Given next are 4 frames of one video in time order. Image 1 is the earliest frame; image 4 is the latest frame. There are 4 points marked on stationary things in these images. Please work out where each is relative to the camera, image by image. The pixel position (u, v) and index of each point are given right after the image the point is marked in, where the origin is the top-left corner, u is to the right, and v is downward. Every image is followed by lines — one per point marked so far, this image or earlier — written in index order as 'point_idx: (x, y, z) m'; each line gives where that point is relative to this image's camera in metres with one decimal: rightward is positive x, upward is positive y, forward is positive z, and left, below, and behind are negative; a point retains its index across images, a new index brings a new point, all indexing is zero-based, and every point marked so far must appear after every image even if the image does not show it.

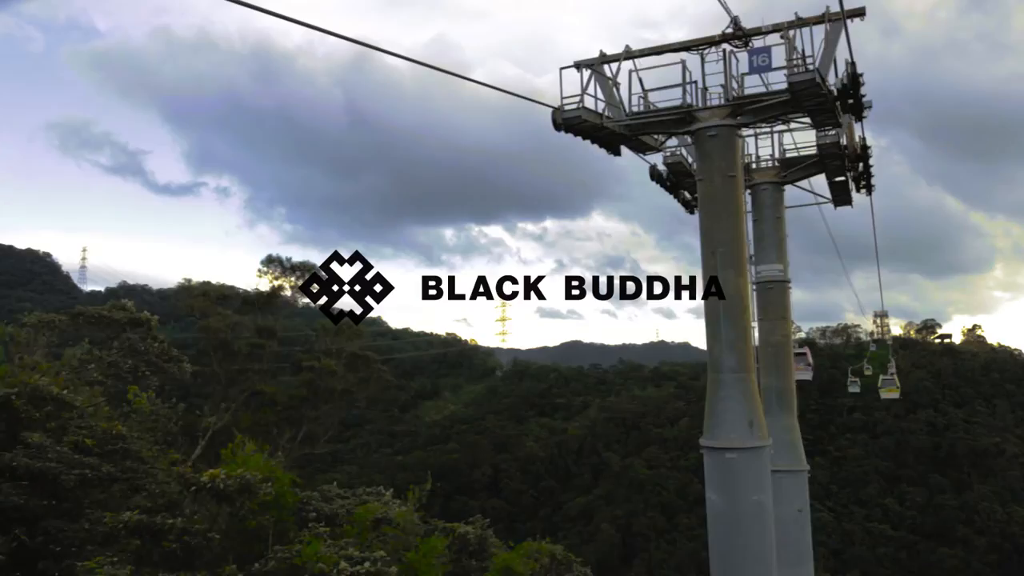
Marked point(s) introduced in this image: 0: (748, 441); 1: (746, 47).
0: (+2.0, -1.3, +6.5) m
1: (+2.1, +2.2, +7.1) m
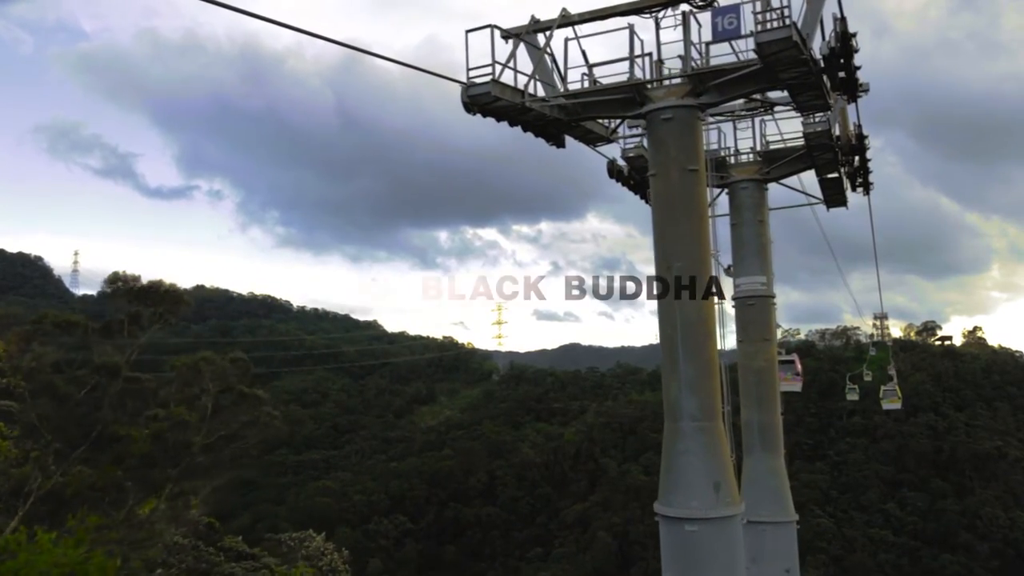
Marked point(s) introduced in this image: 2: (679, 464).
0: (+1.3, -1.4, +5.0) m
1: (+1.5, +2.1, +5.6) m
2: (+1.1, -1.2, +5.2) m
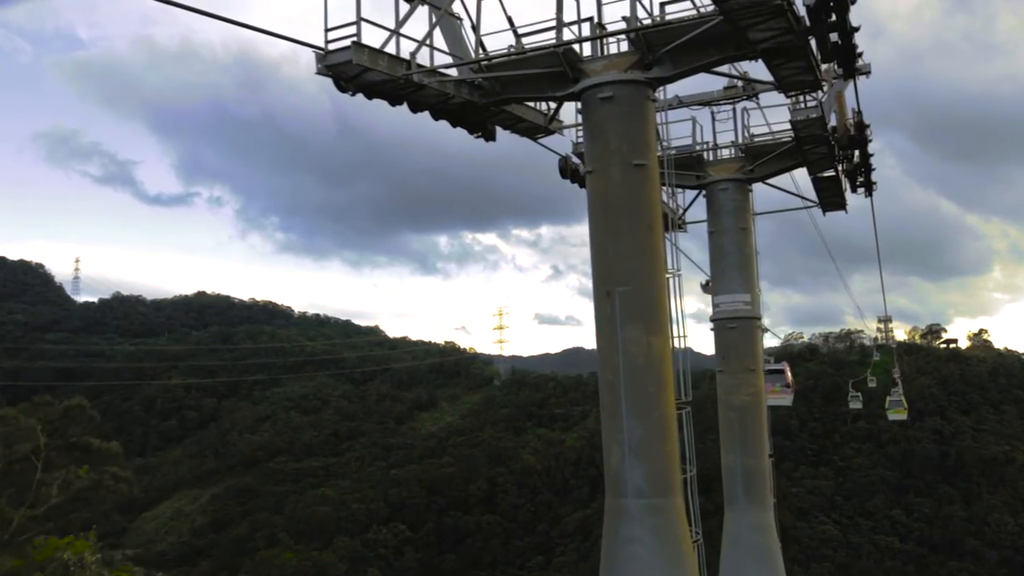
0: (+0.8, -1.6, +3.8) m
1: (+0.9, +1.9, +4.5) m
2: (+0.6, -1.4, +4.0) m
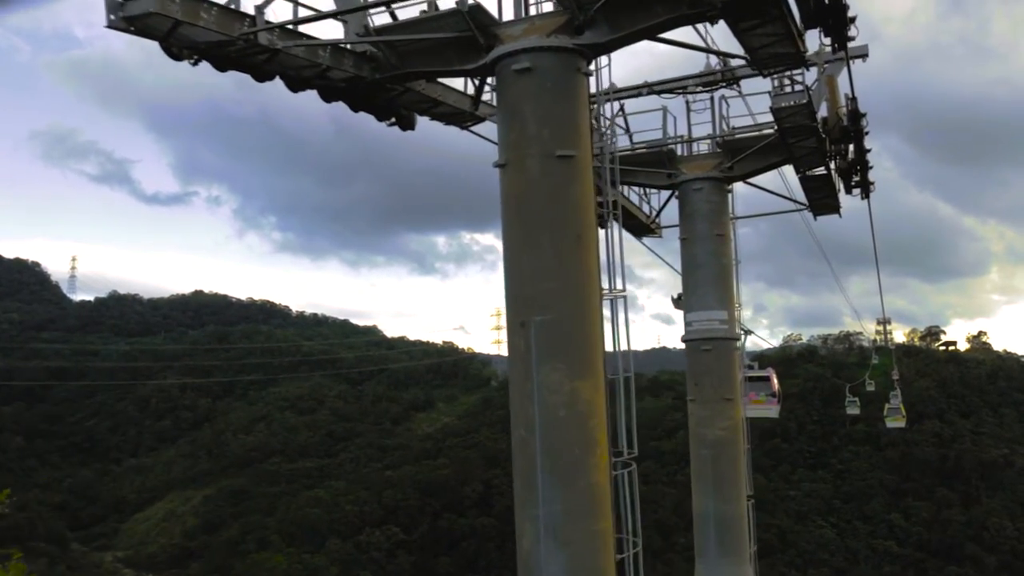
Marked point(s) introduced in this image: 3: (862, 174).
0: (+0.4, -1.7, +3.0) m
1: (+0.5, +1.8, +3.6) m
2: (+0.2, -1.5, +3.1) m
3: (+4.4, +1.4, +9.5) m
